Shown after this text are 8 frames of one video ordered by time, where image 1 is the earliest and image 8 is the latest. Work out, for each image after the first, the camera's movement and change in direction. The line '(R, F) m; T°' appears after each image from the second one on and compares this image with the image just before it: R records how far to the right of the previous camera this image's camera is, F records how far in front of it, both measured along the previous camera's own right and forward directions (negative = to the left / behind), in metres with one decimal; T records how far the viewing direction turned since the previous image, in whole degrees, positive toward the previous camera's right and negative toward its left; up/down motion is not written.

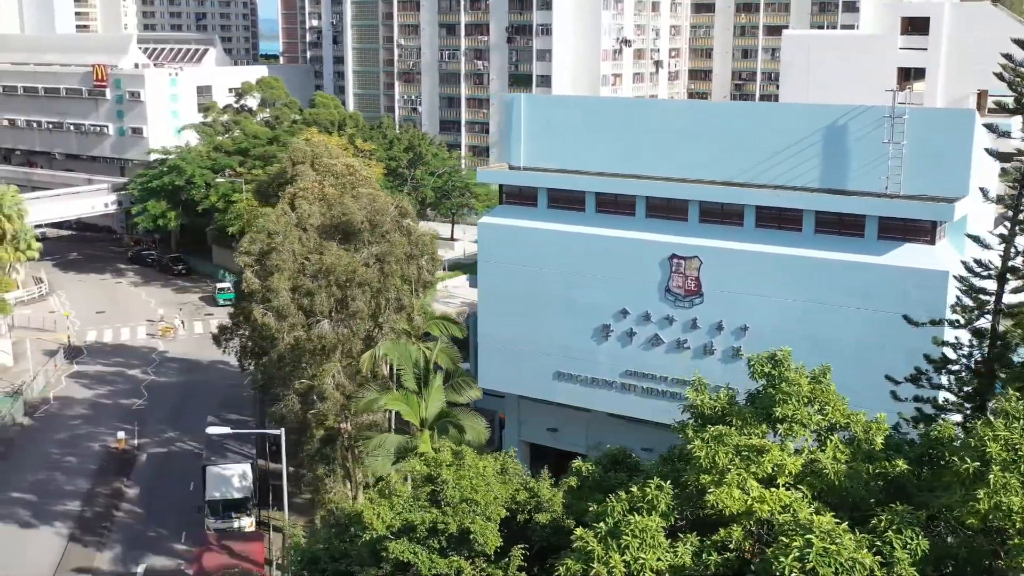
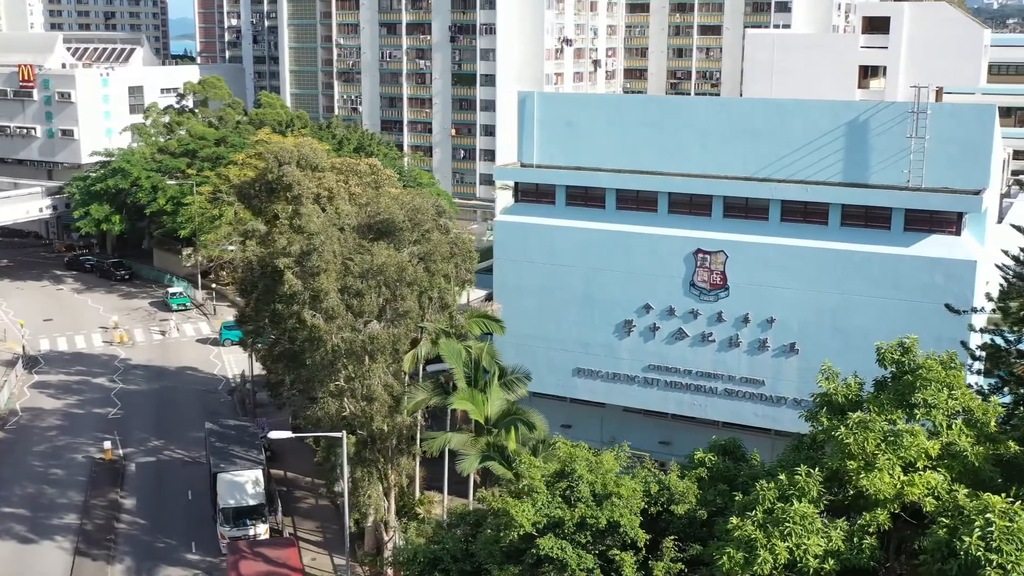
(-3.3, +0.1) m; +5°
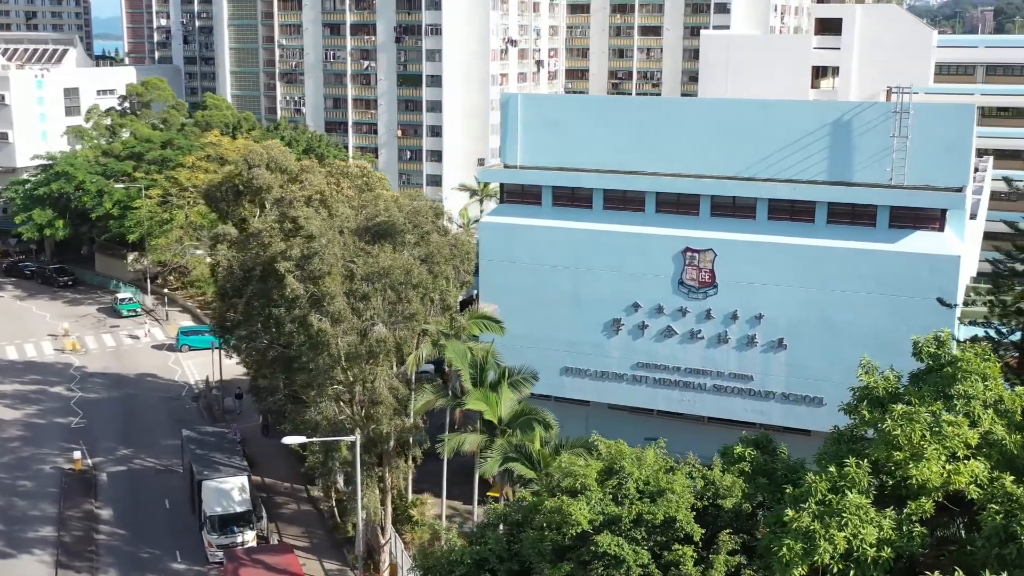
(-1.8, -0.1) m; +4°
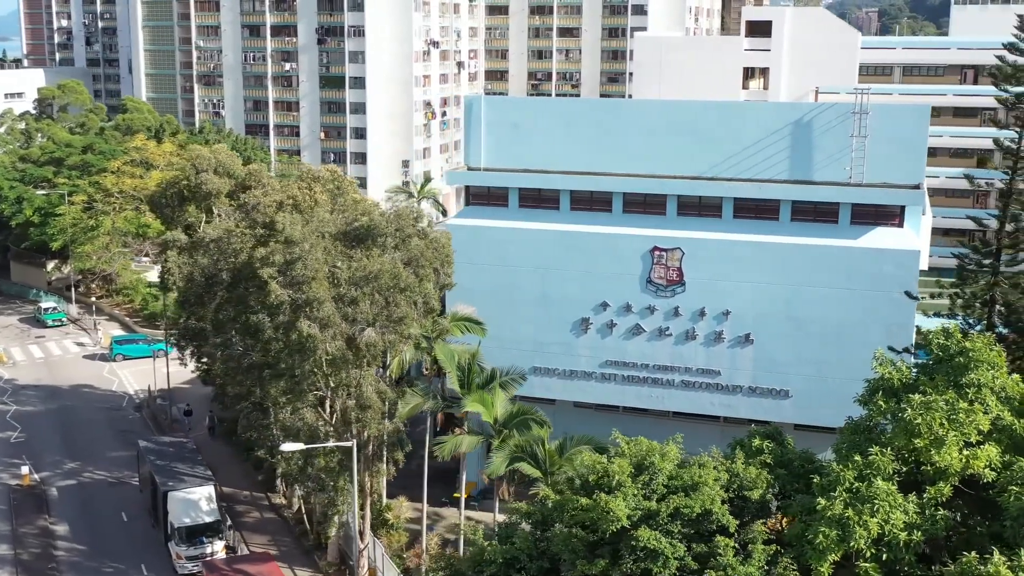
(-1.9, -0.1) m; +5°
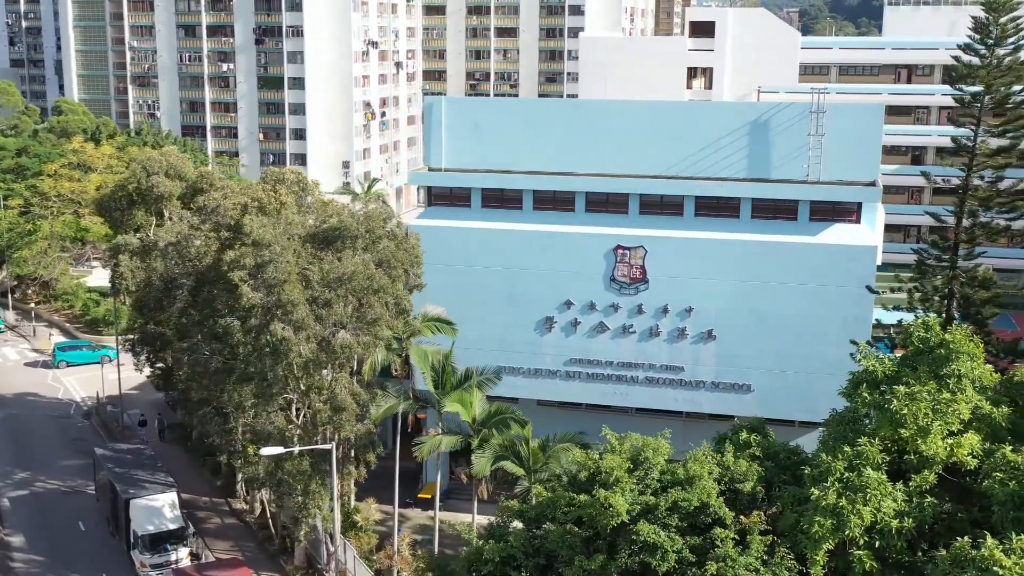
(-1.0, -0.1) m; +4°
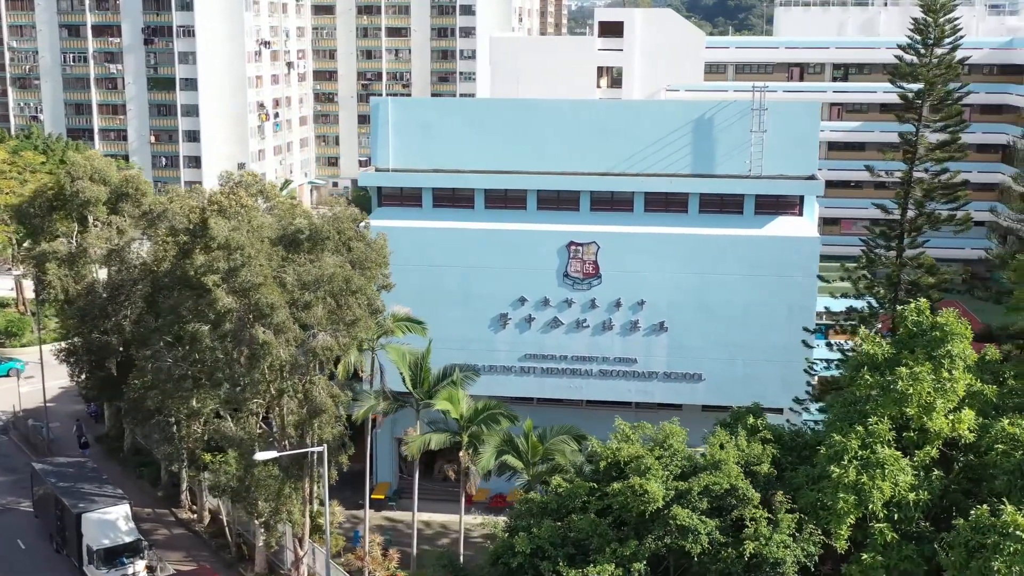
(-2.5, -0.2) m; +7°
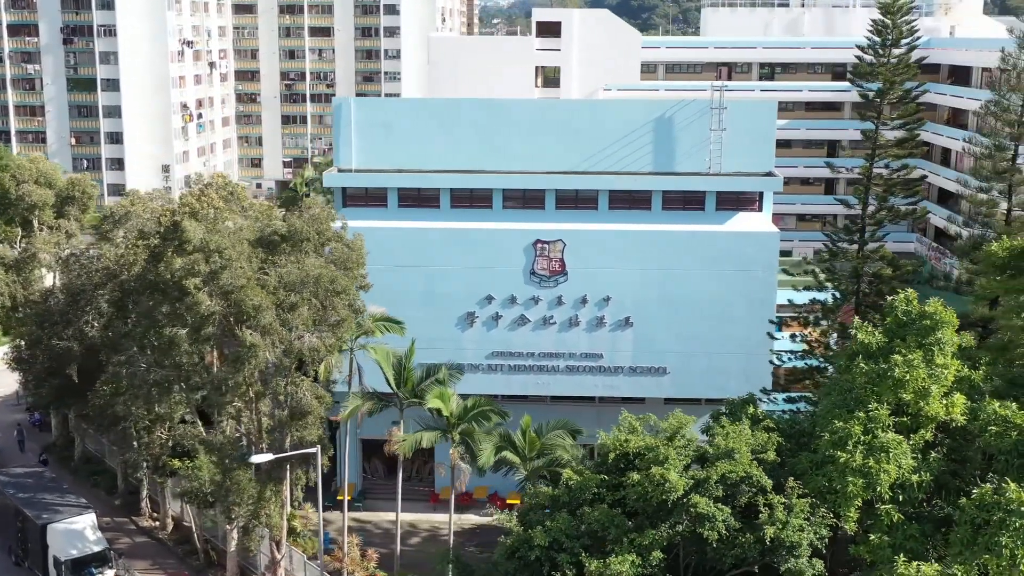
(-1.7, -0.2) m; +5°
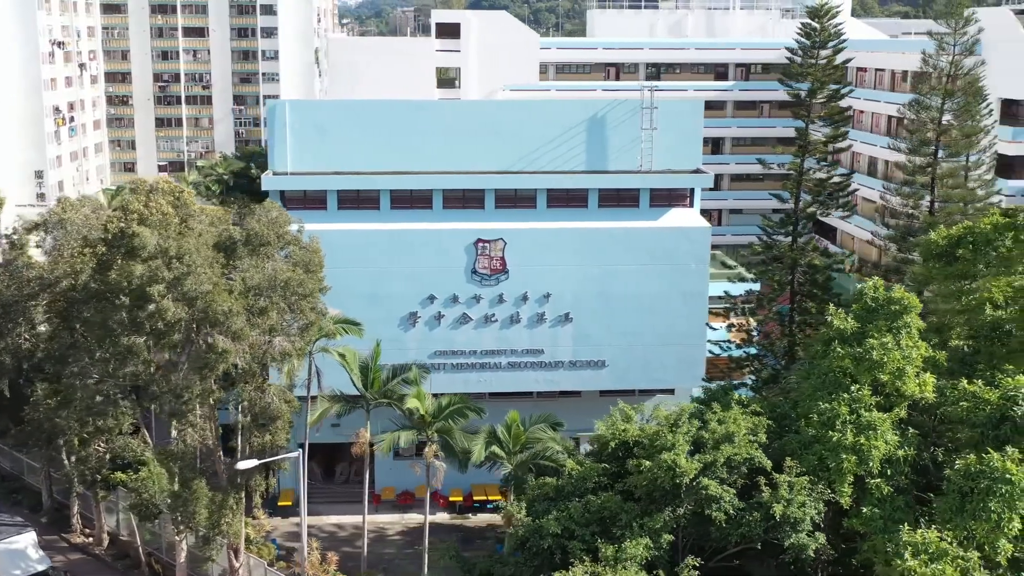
(-2.5, -0.3) m; +7°
